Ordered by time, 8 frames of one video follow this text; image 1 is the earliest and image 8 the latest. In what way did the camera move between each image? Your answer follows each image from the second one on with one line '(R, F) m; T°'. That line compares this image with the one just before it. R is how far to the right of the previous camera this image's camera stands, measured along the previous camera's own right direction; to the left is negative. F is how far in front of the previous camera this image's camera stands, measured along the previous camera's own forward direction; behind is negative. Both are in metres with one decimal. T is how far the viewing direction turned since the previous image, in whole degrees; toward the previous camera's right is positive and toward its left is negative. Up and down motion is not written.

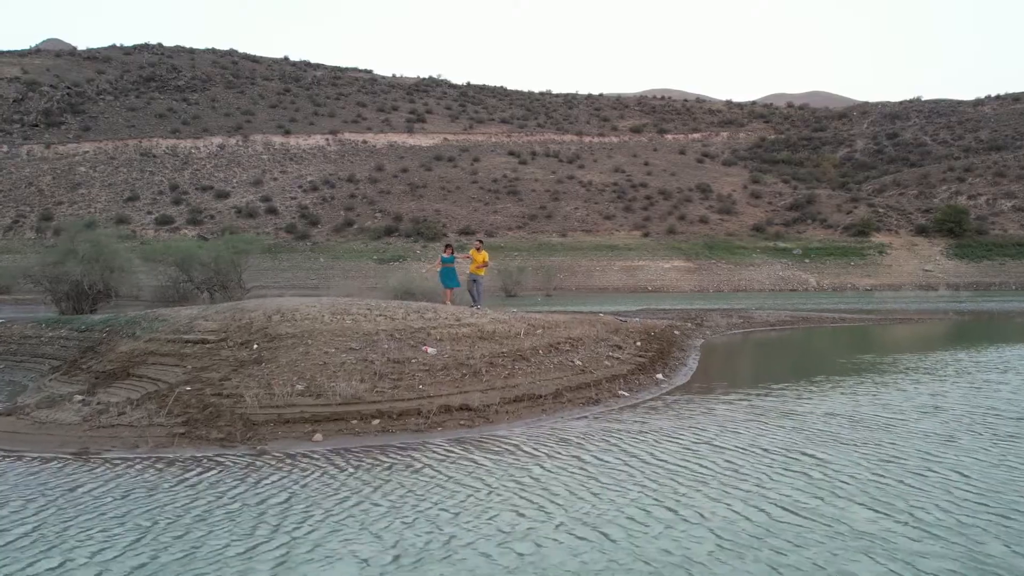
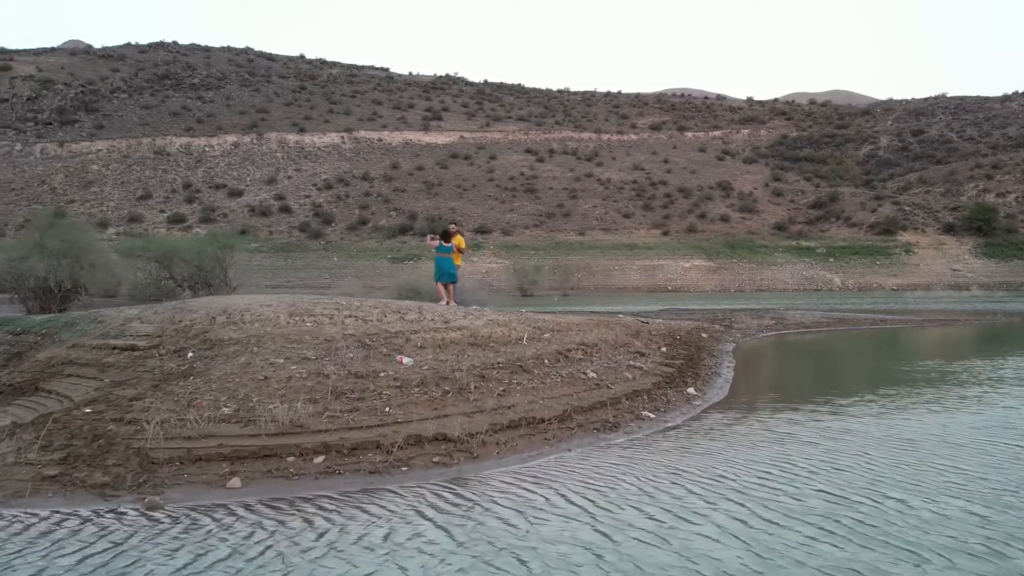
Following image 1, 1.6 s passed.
(+0.2, +2.0) m; -1°
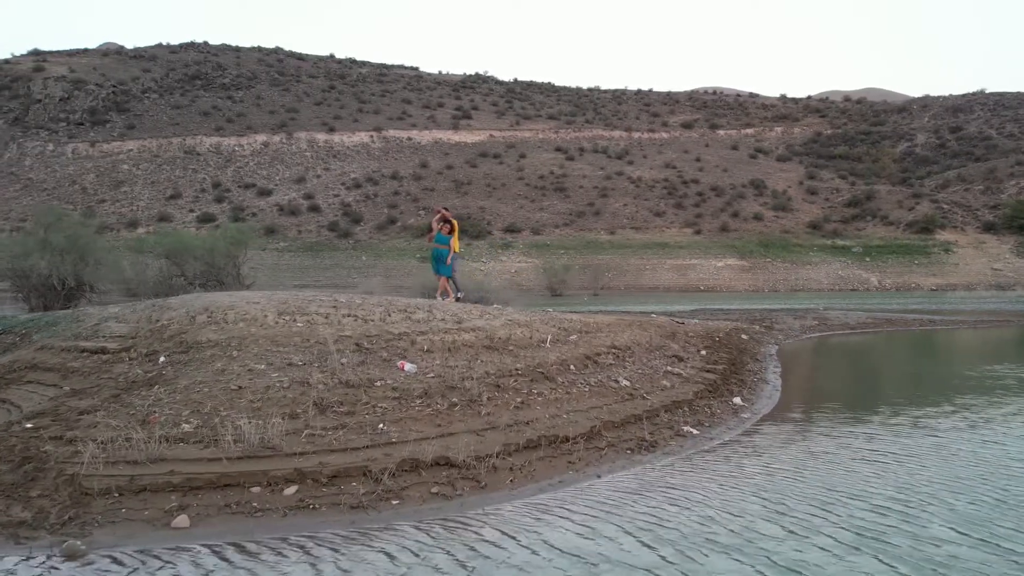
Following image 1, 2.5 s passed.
(+0.1, +1.1) m; -2°
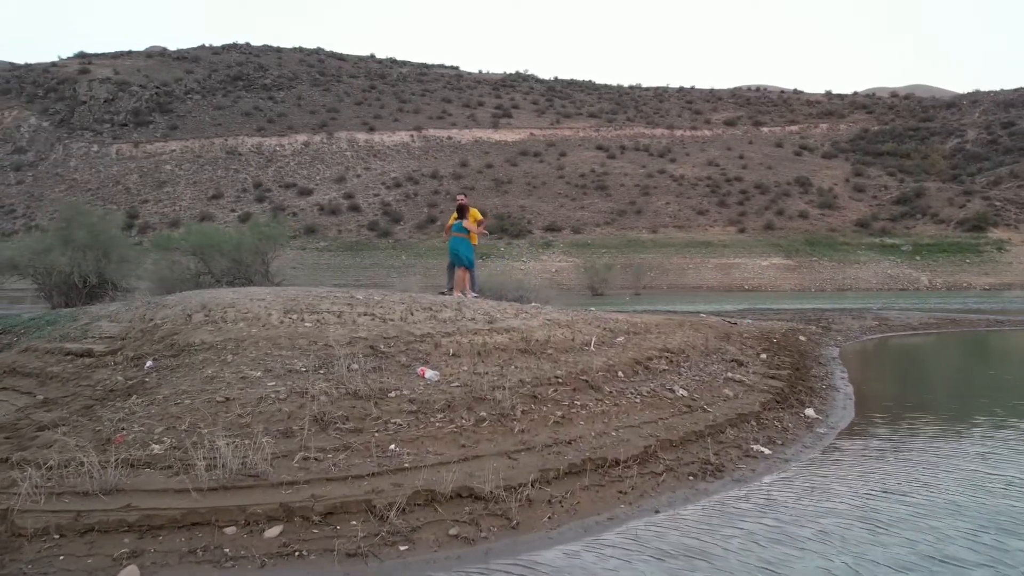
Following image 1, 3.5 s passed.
(0.0, +1.0) m; -2°
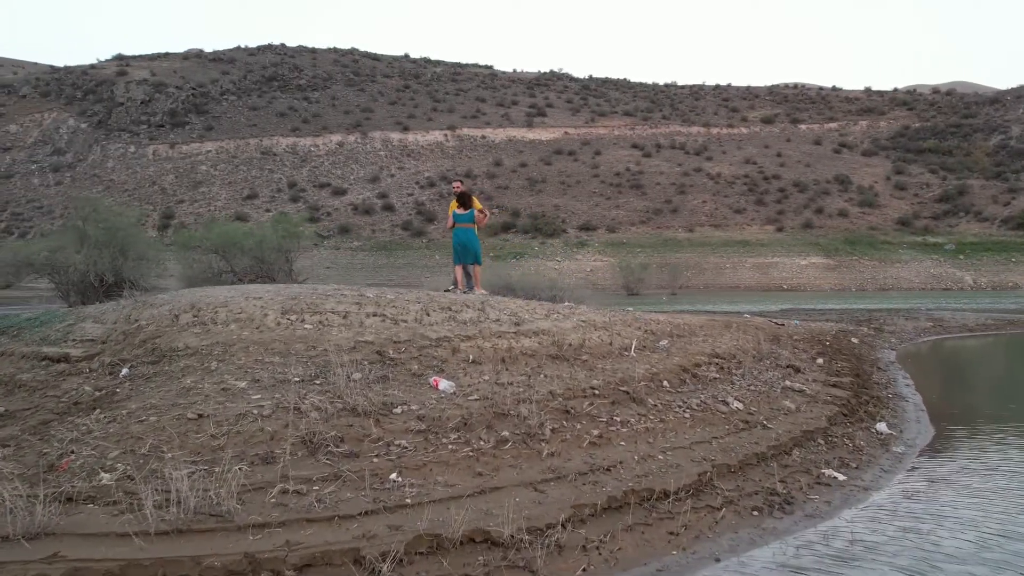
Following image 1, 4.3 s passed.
(0.0, +0.8) m; -2°
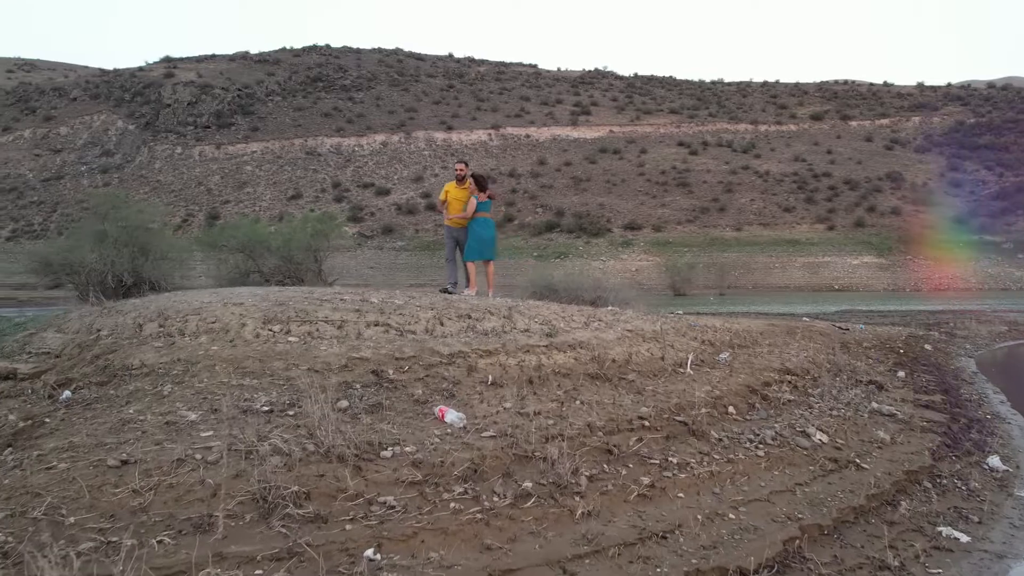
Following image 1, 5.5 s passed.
(+0.1, +1.0) m; -2°
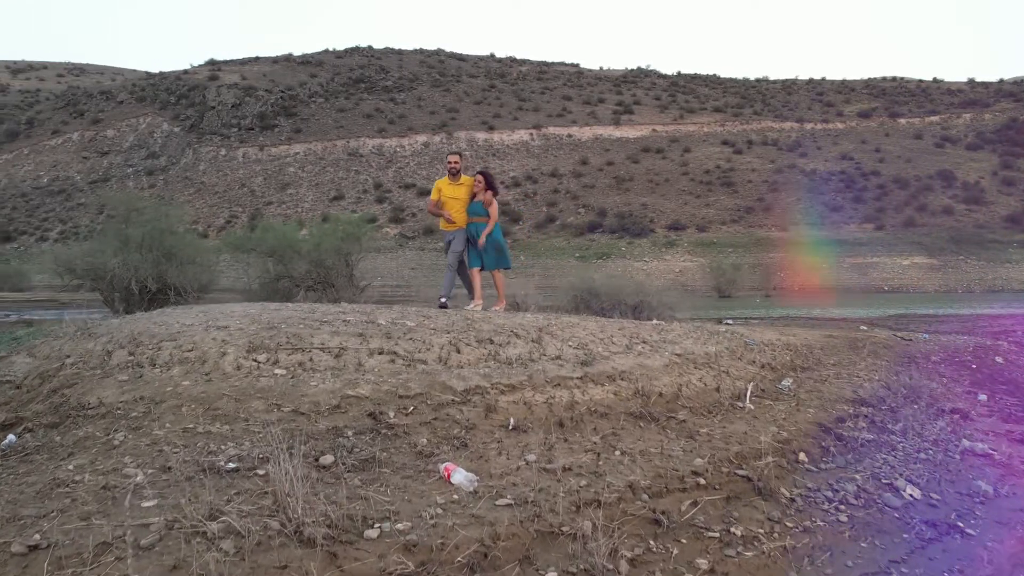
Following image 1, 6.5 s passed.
(+0.1, +0.7) m; -2°
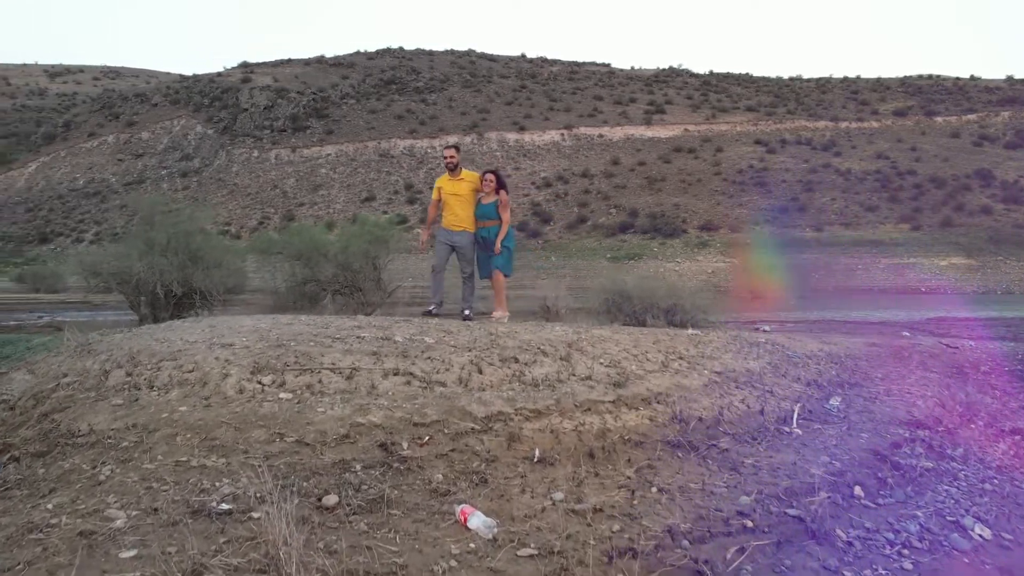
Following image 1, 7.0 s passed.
(0.0, +0.3) m; -2°
